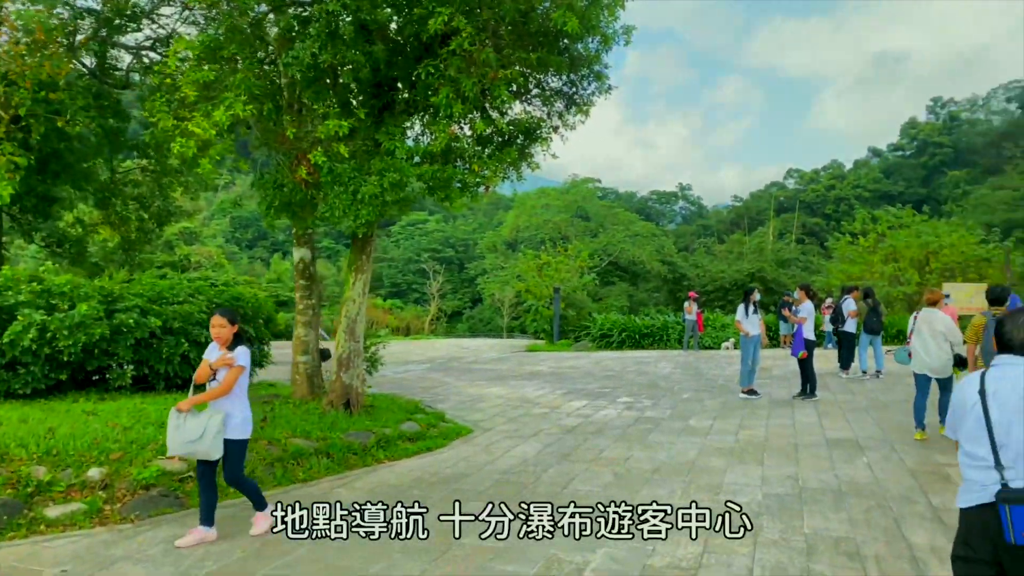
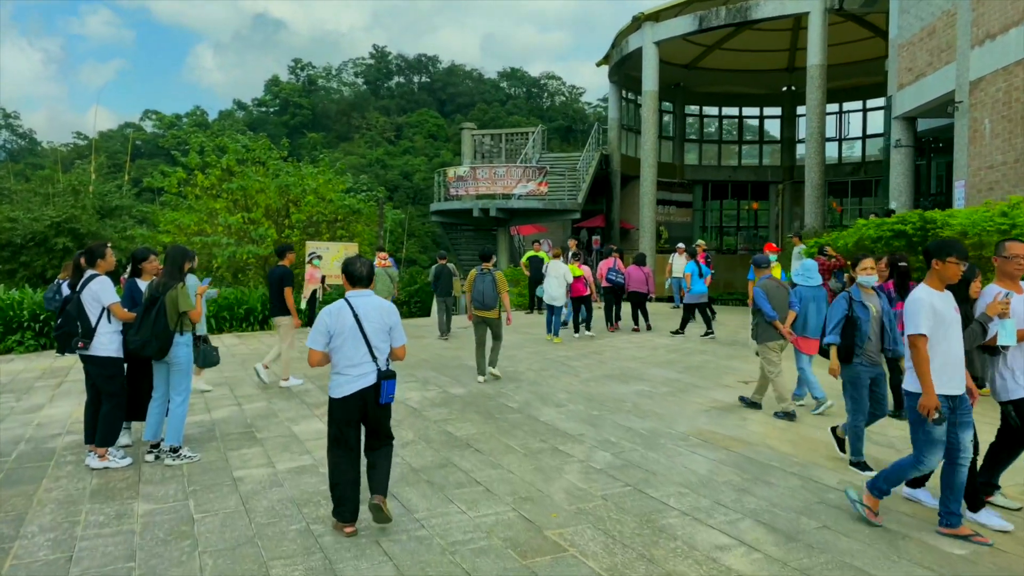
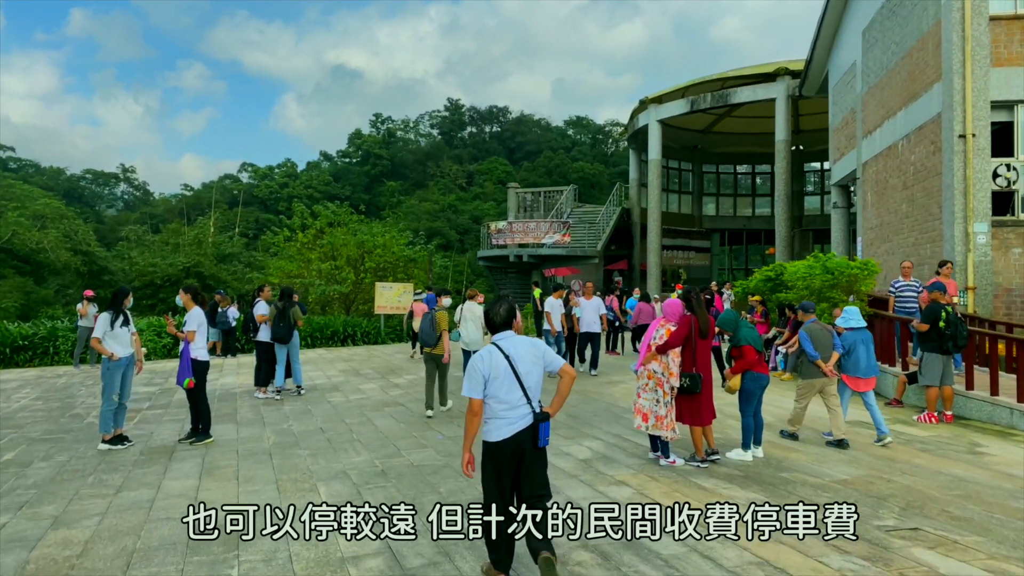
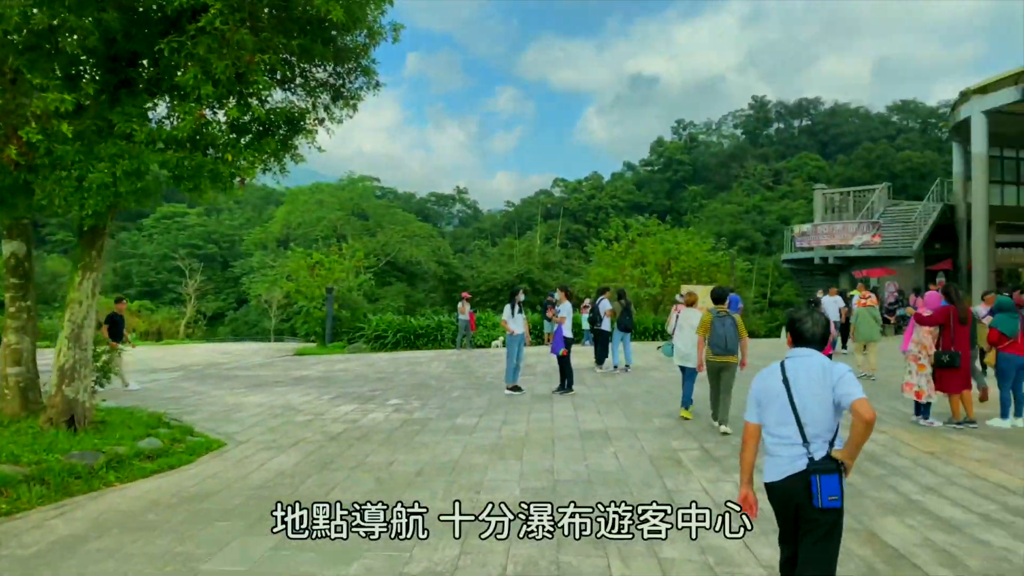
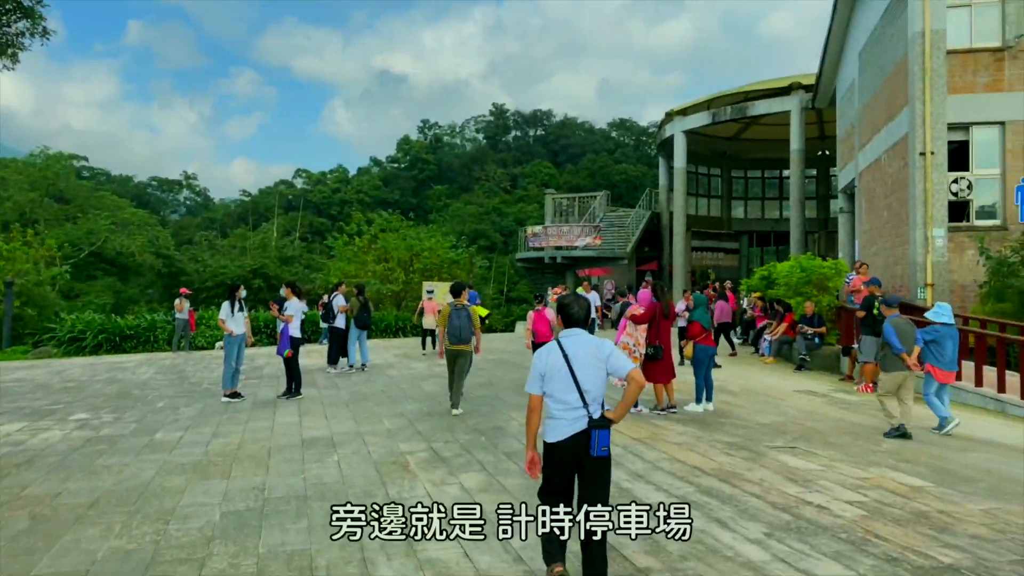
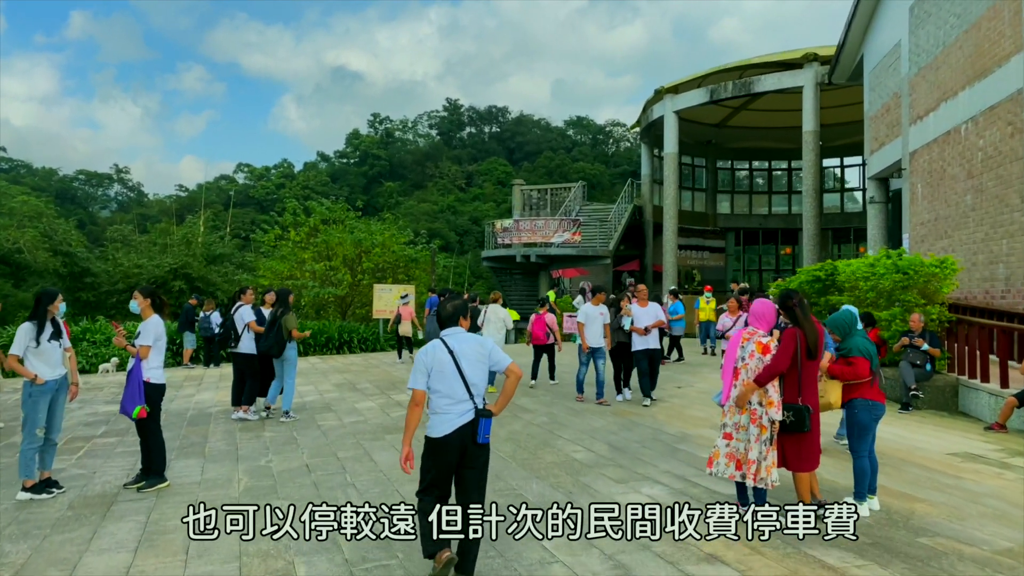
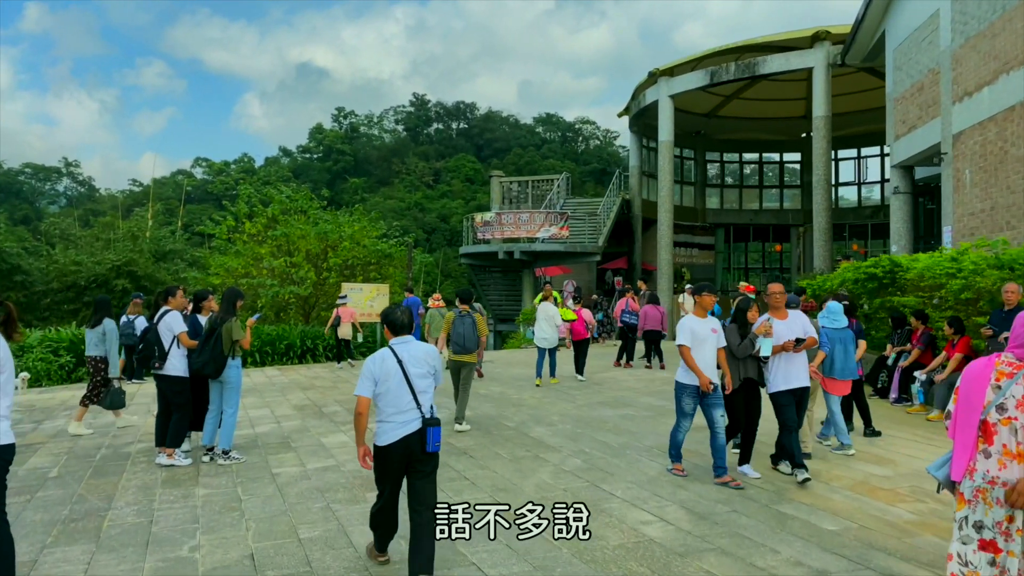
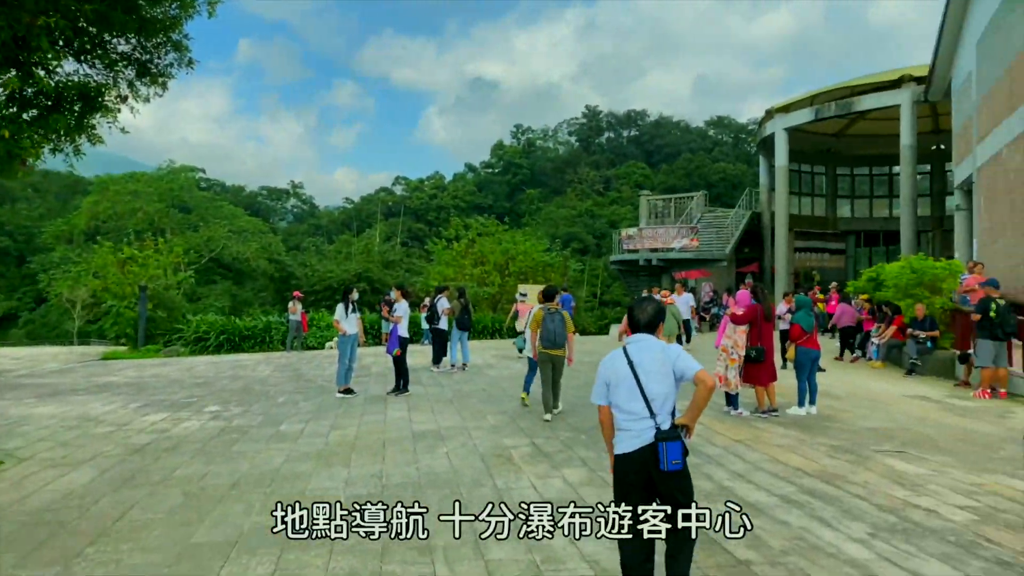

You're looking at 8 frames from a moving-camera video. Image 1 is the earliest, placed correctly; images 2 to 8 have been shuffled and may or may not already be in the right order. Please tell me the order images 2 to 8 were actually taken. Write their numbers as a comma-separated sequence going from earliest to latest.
4, 8, 5, 3, 6, 7, 2
